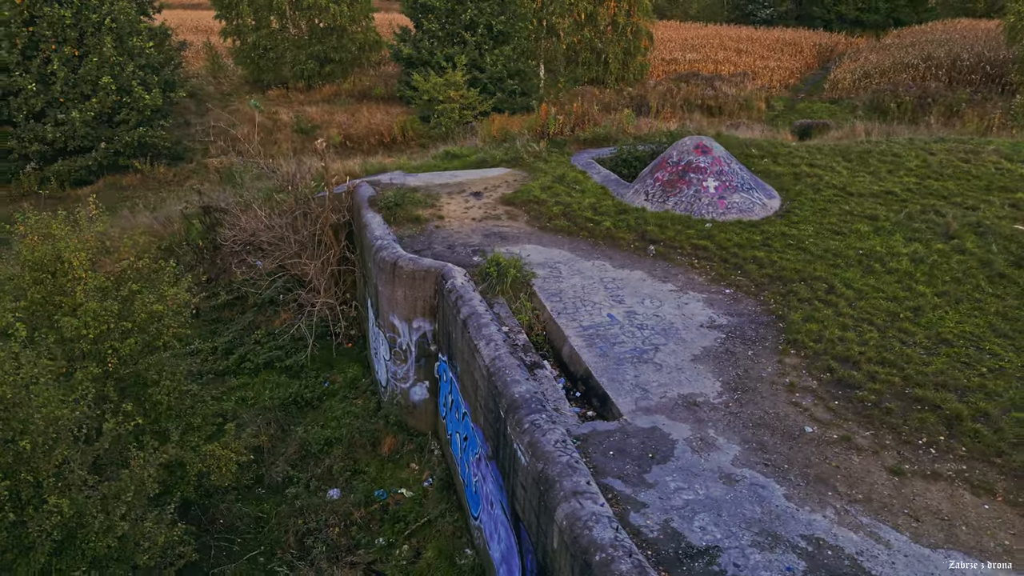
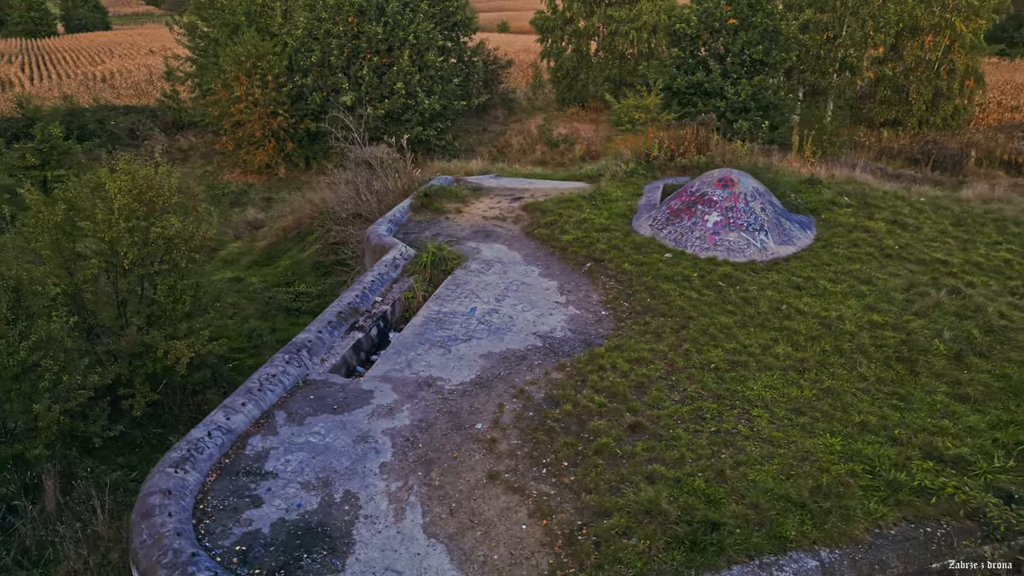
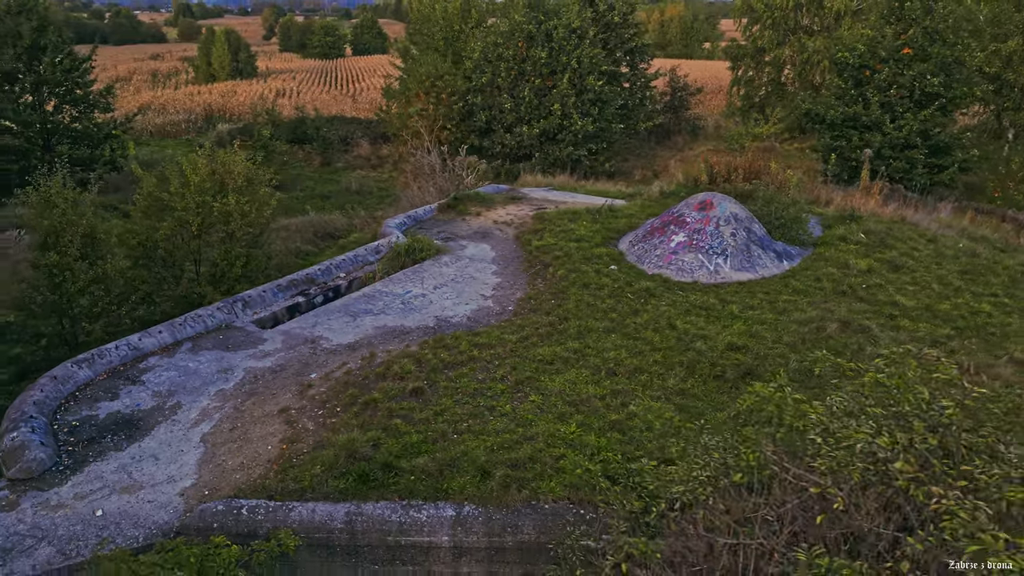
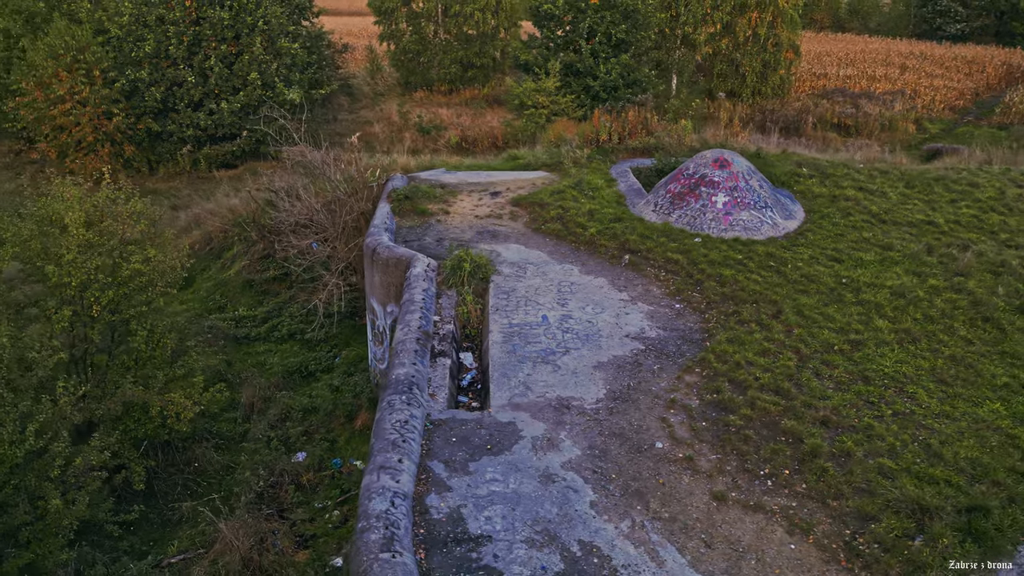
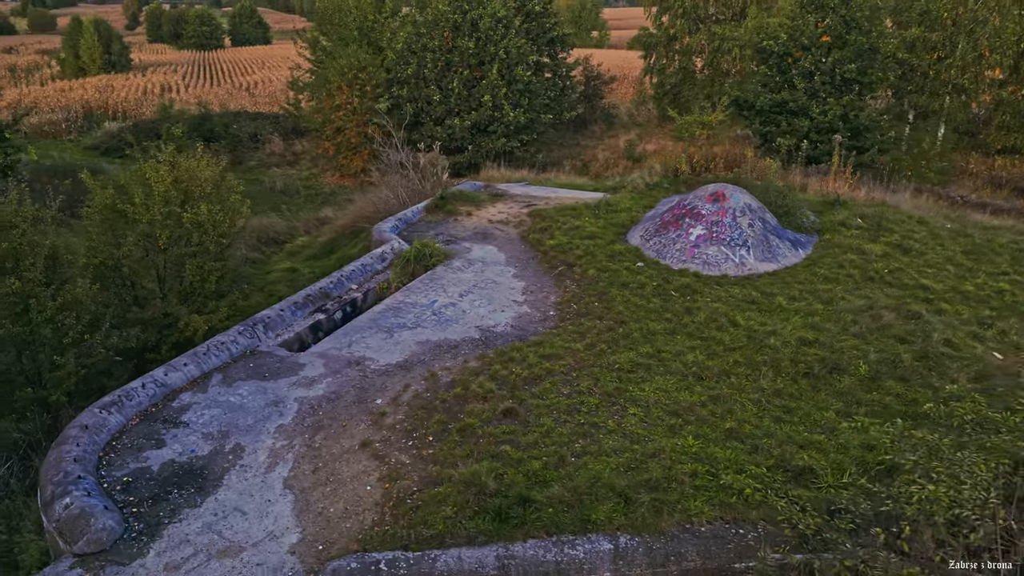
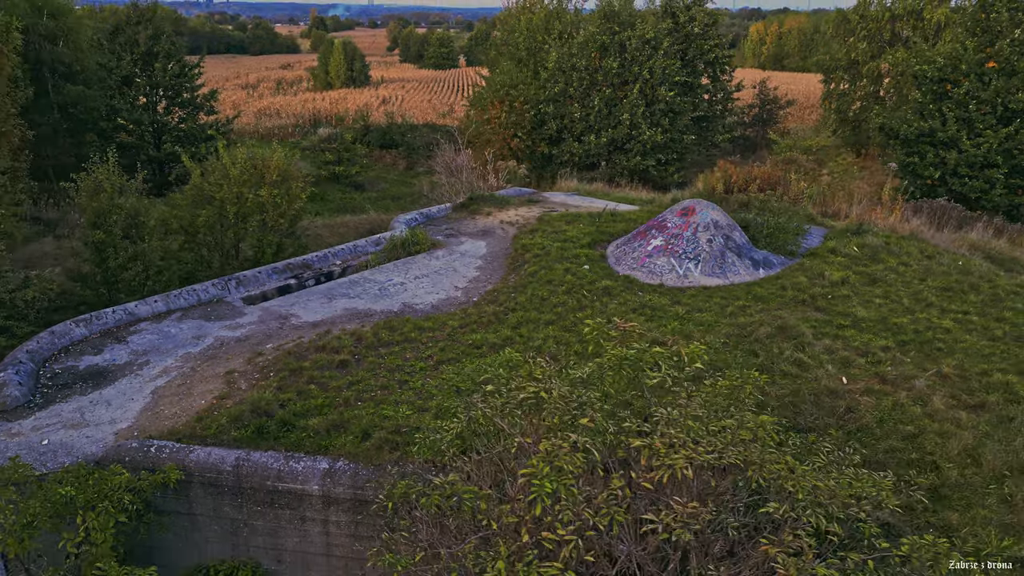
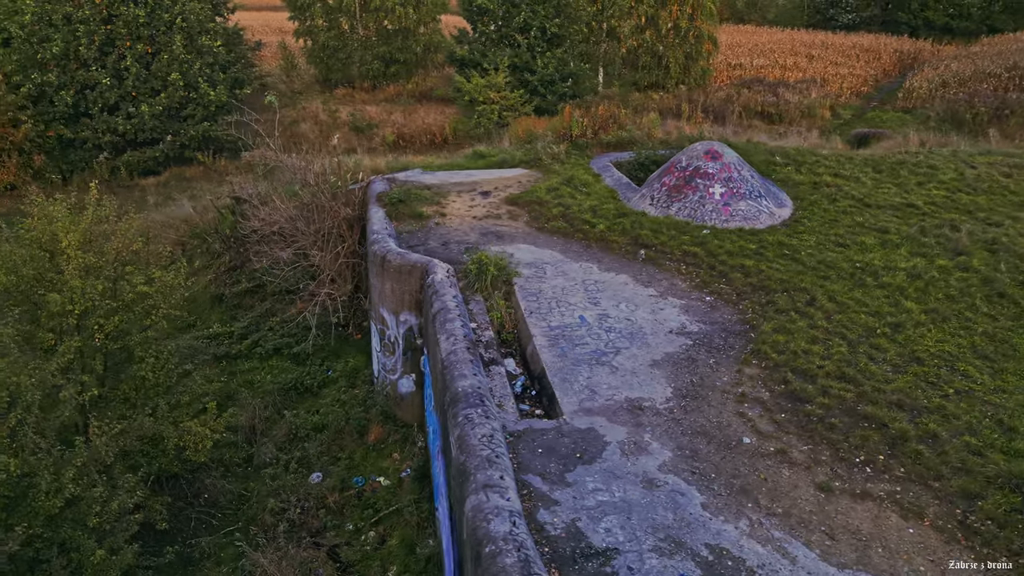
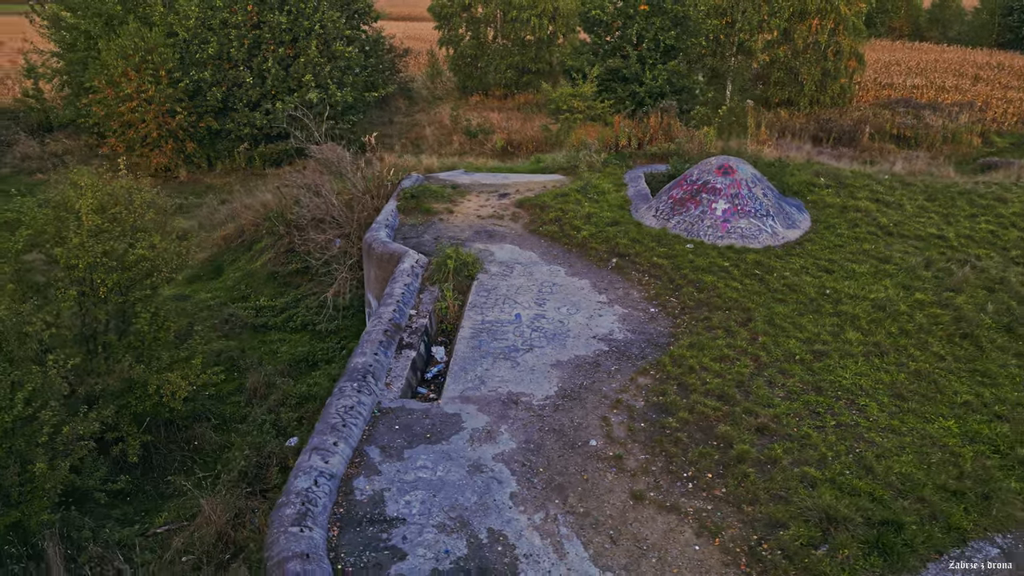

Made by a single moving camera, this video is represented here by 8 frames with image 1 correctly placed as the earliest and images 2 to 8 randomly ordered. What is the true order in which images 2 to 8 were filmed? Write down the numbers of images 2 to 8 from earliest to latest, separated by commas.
7, 4, 8, 2, 5, 3, 6
